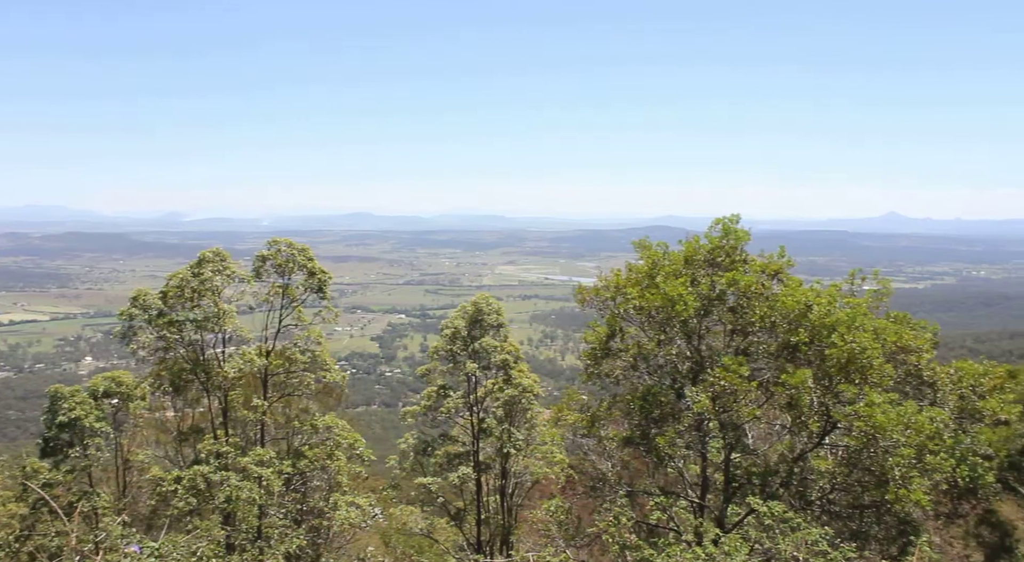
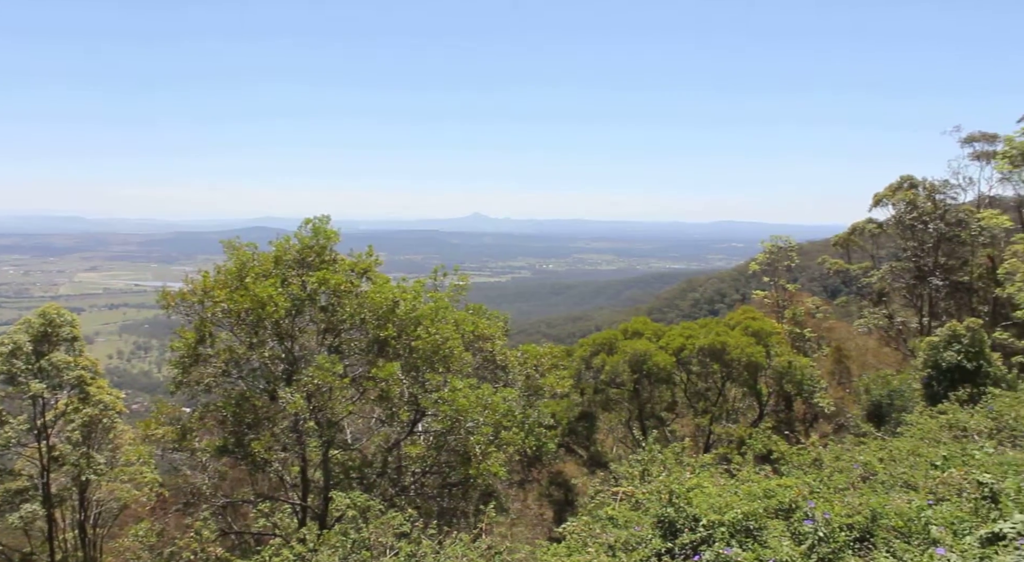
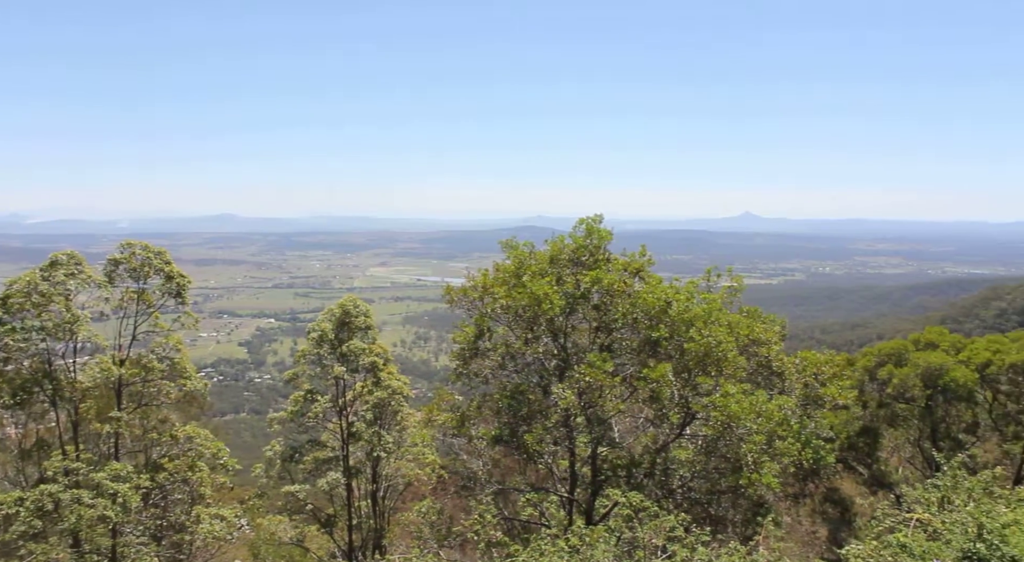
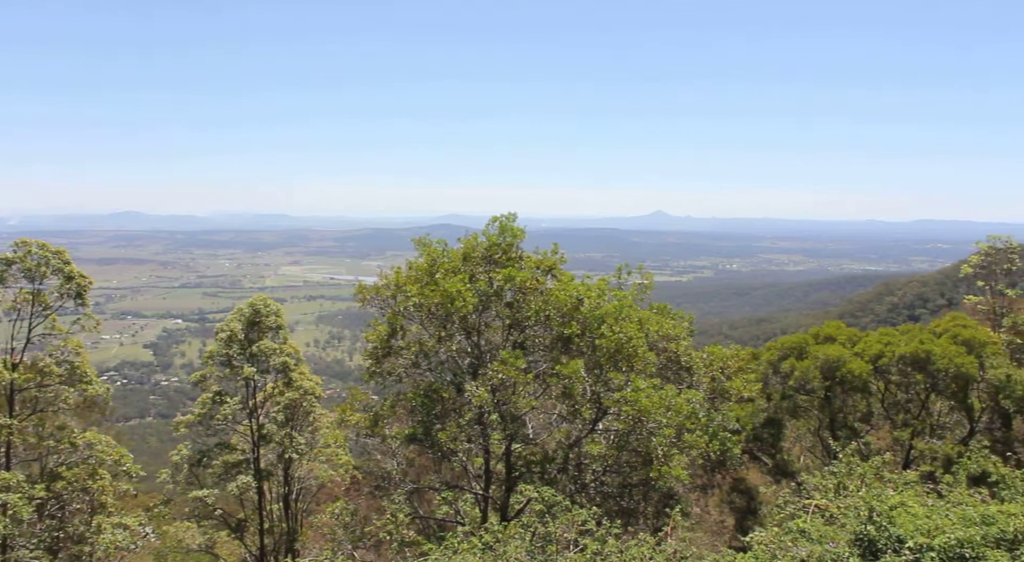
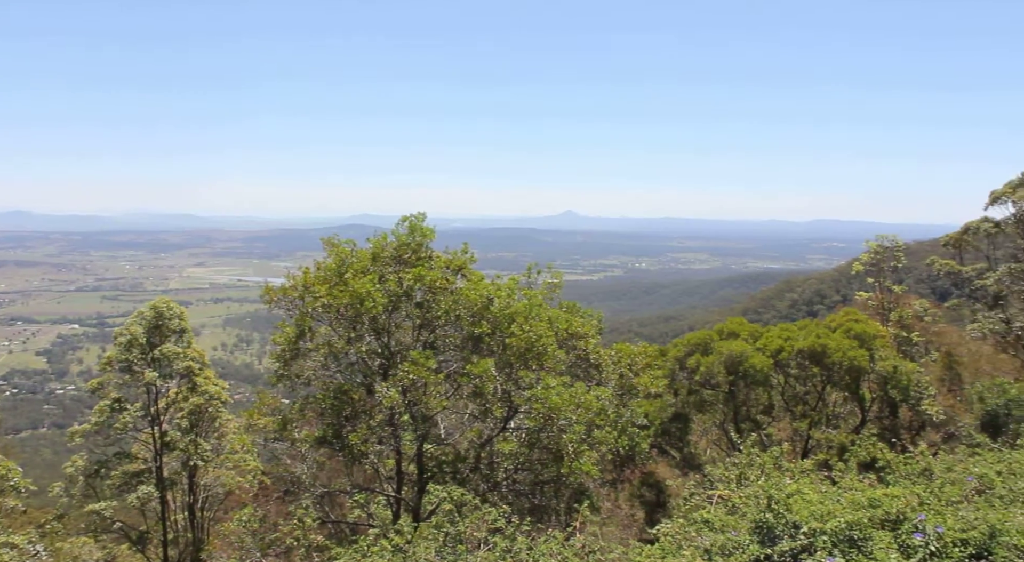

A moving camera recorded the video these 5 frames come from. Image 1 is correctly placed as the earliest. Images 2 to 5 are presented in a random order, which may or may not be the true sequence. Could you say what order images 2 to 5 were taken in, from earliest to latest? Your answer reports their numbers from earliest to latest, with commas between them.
3, 4, 5, 2
